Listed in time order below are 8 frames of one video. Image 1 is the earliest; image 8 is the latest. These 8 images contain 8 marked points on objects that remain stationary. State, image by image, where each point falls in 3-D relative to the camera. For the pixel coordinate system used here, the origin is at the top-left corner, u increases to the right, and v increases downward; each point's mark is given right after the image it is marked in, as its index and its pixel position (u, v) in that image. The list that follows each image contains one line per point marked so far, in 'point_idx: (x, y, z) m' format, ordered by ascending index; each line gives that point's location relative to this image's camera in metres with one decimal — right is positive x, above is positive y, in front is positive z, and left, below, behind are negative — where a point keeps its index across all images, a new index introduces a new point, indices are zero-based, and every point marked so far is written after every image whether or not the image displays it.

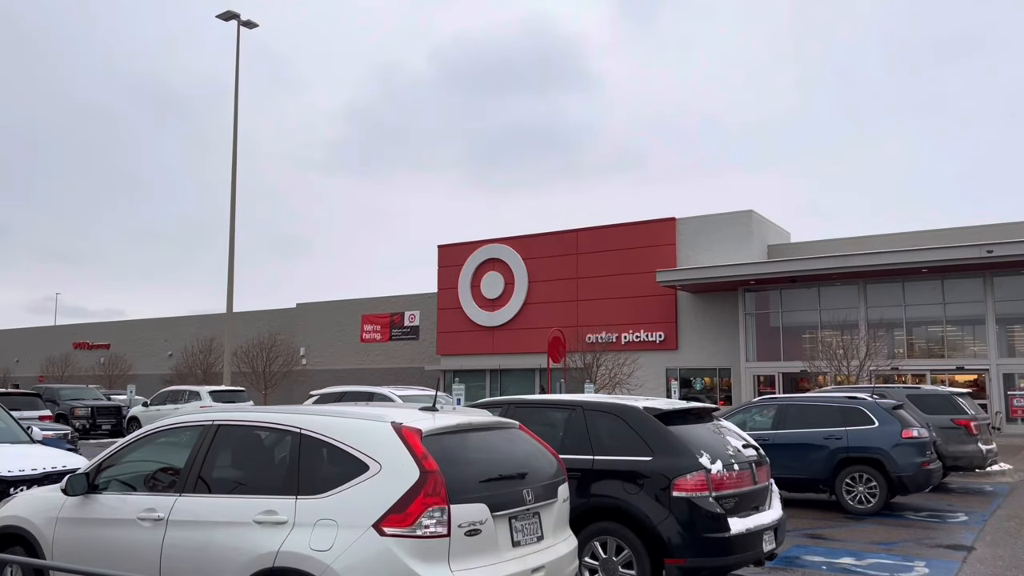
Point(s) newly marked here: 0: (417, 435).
0: (-0.4, -0.7, +3.6) m
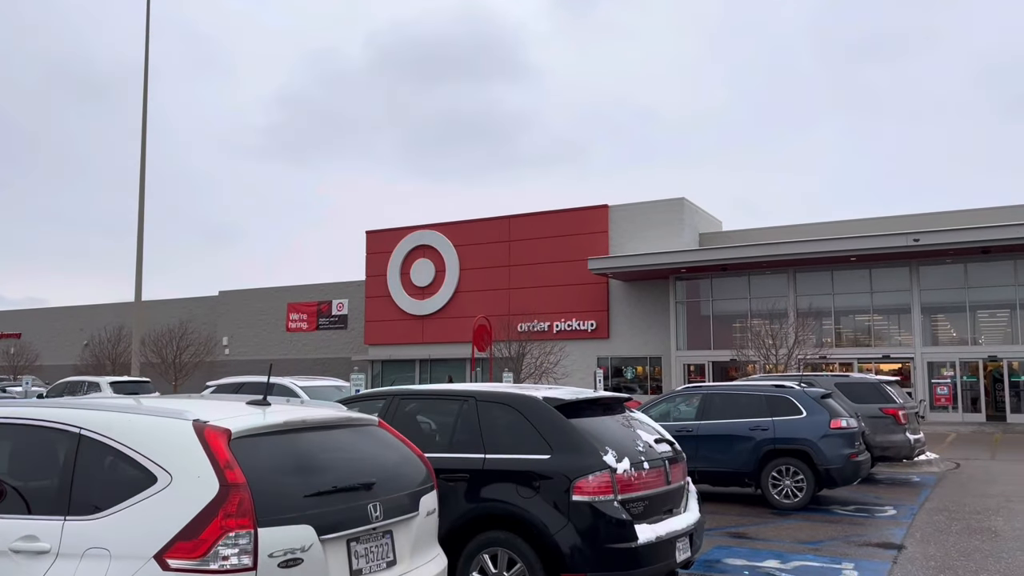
0: (-1.0, -0.5, +2.8) m
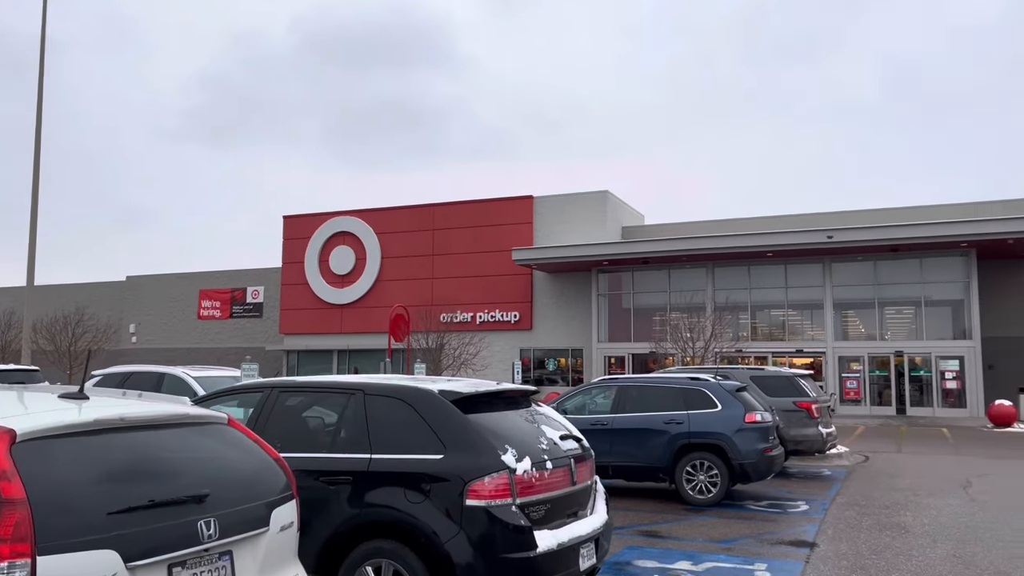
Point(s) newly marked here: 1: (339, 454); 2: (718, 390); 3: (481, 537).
0: (-1.4, -0.4, +2.2) m
1: (-0.9, -0.9, +4.4) m
2: (+2.3, -1.1, +9.0) m
3: (-0.1, -1.2, +3.9) m
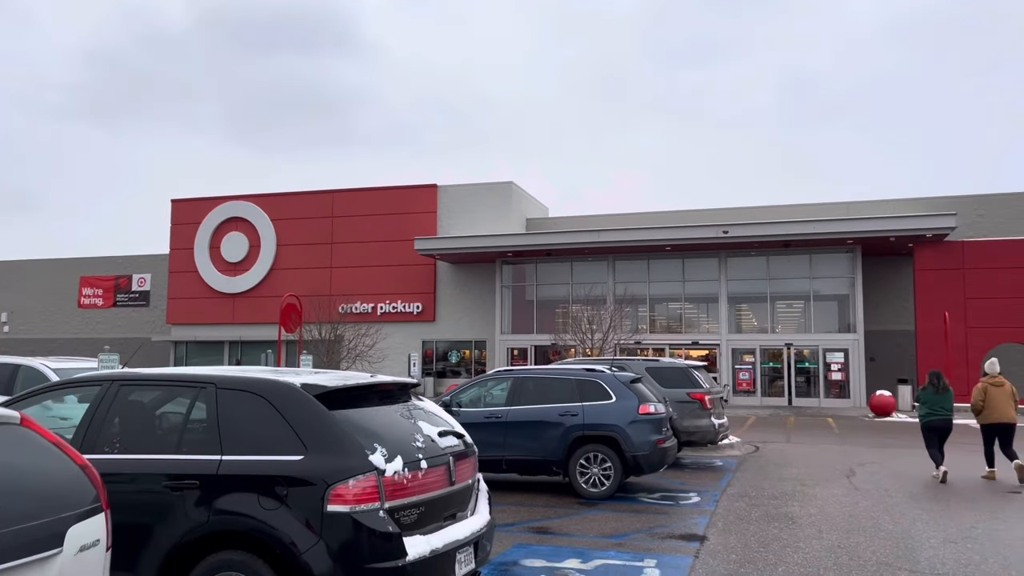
0: (-1.8, -0.3, +1.7) m
1: (-1.6, -0.8, +3.9) m
2: (+1.1, -1.0, +8.8) m
3: (-0.7, -1.1, +3.5) m
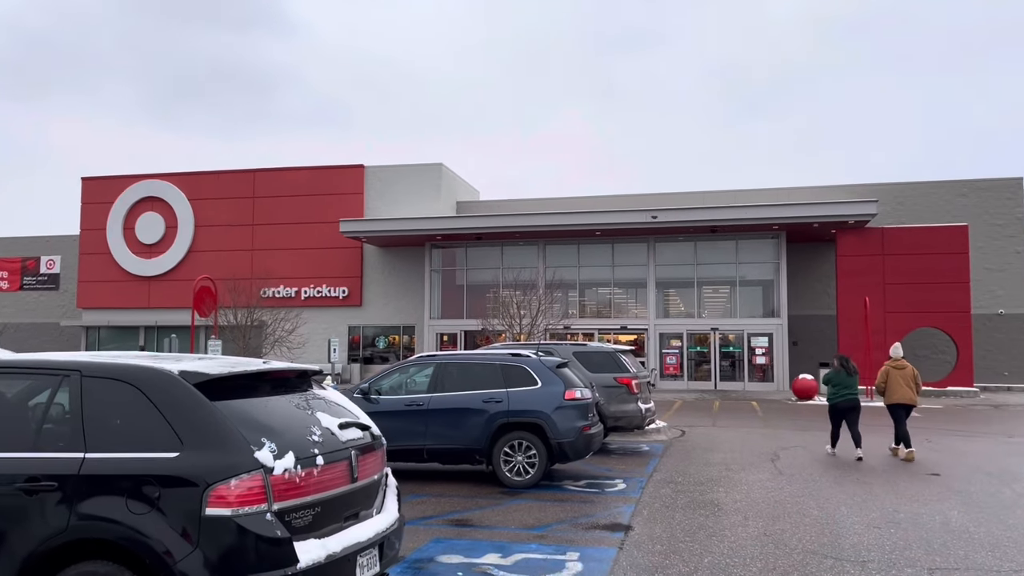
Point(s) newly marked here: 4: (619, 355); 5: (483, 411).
0: (-2.0, -0.3, +1.2) m
1: (-2.0, -0.7, +3.4) m
2: (+0.3, -0.8, +8.5) m
3: (-1.1, -1.0, +3.1) m
4: (+1.5, -0.9, +11.3) m
5: (-0.3, -1.3, +8.4) m
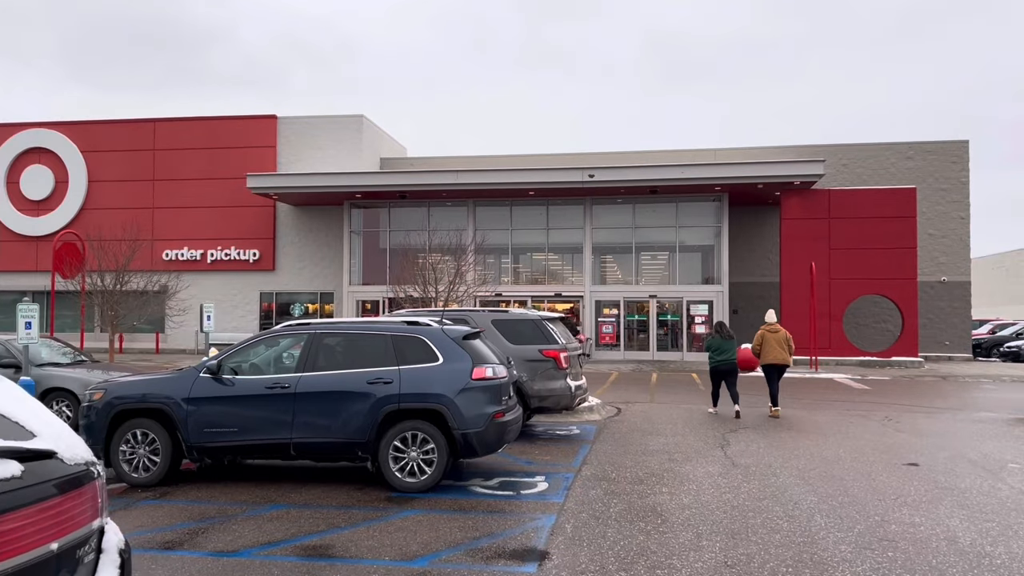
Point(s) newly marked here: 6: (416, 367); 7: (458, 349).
0: (-2.3, -0.1, -0.8) m
1: (-2.5, -0.5, +1.5) m
2: (-0.6, -0.4, +6.8) m
3: (-1.6, -0.8, +1.3) m
4: (+0.4, -0.4, +9.6) m
5: (-1.2, -0.9, +6.5) m
6: (-0.8, -0.7, +6.6) m
7: (-0.4, -0.5, +6.7) m
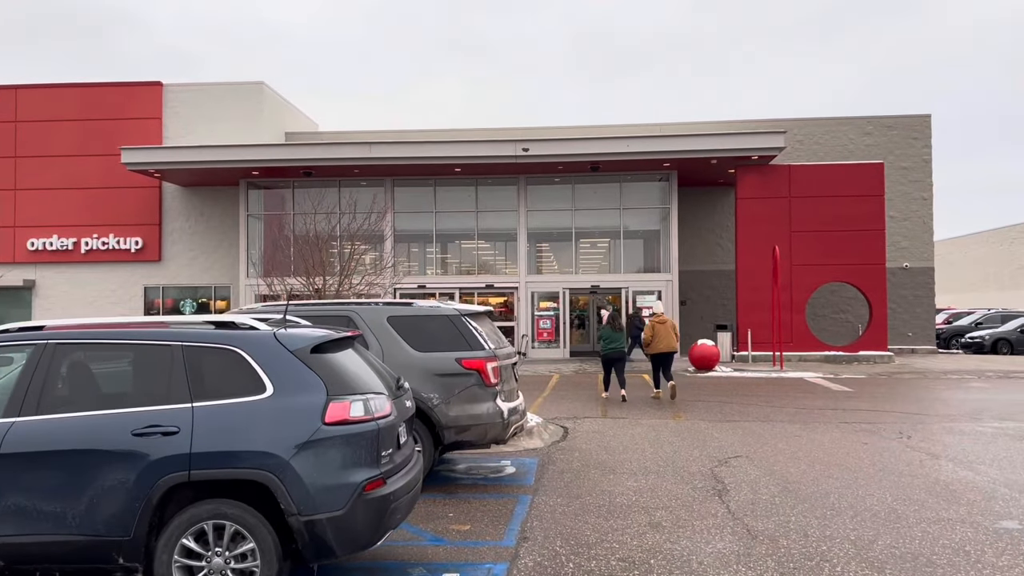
0: (-2.2, -0.1, -3.7) m
1: (-2.6, -0.4, -1.5) m
2: (-1.2, -0.3, +3.9) m
3: (-1.7, -0.7, -1.7) m
4: (-0.4, -0.3, +6.8) m
5: (-1.7, -0.7, +3.6) m
6: (-1.3, -0.5, +3.7) m
7: (-1.0, -0.4, +3.8) m
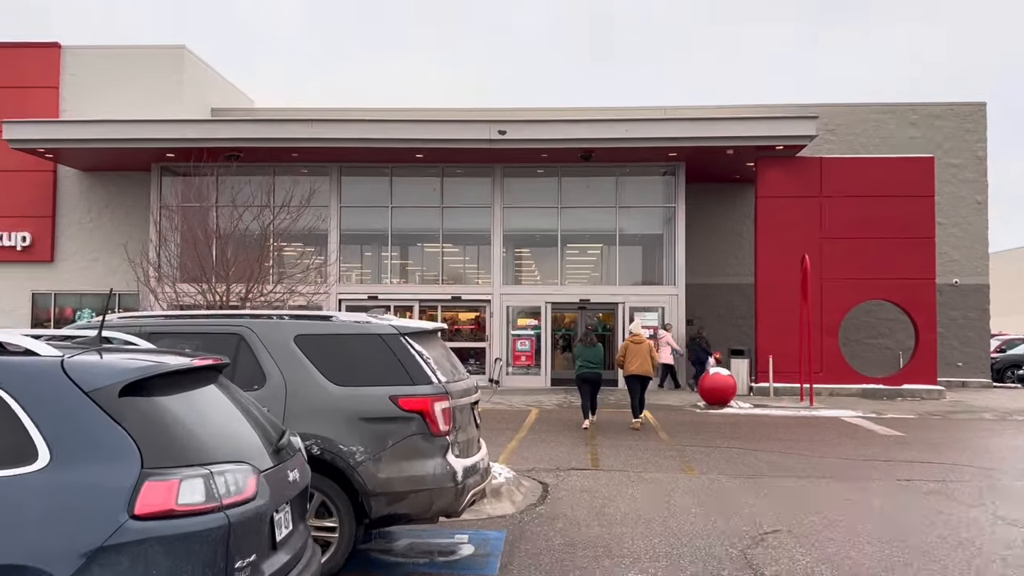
0: (-2.3, +0.1, -7.4) m
1: (-2.7, -0.2, -5.2) m
2: (-1.4, -0.2, +0.2) m
3: (-1.8, -0.6, -5.4) m
4: (-0.7, -0.3, +3.1) m
5: (-1.9, -0.7, -0.1) m
6: (-1.5, -0.5, +0.1) m
7: (-1.2, -0.4, +0.2) m
